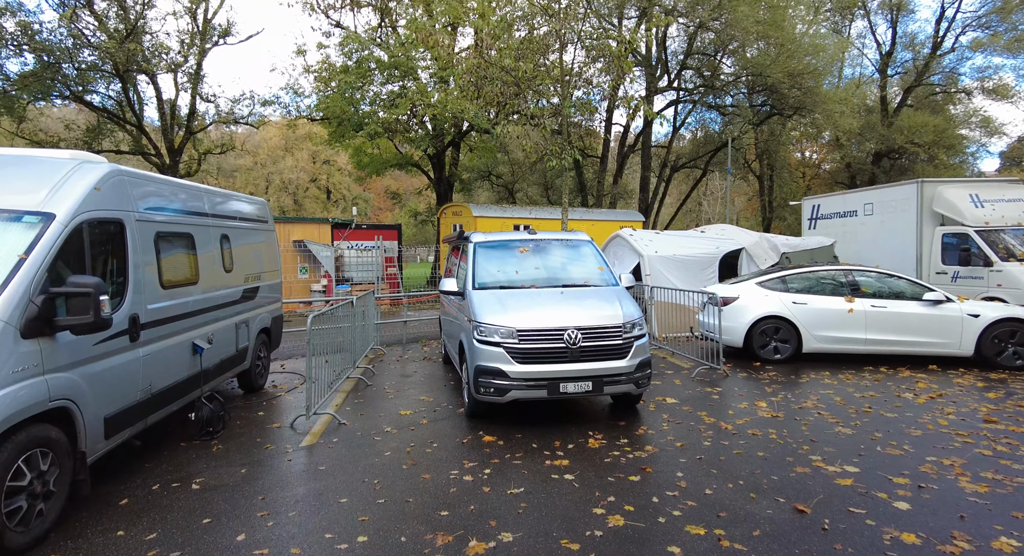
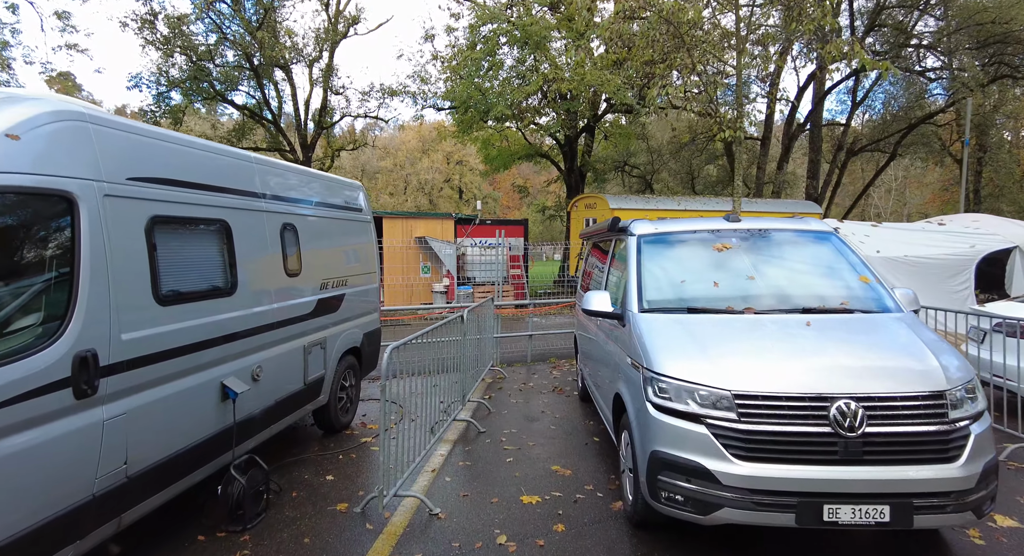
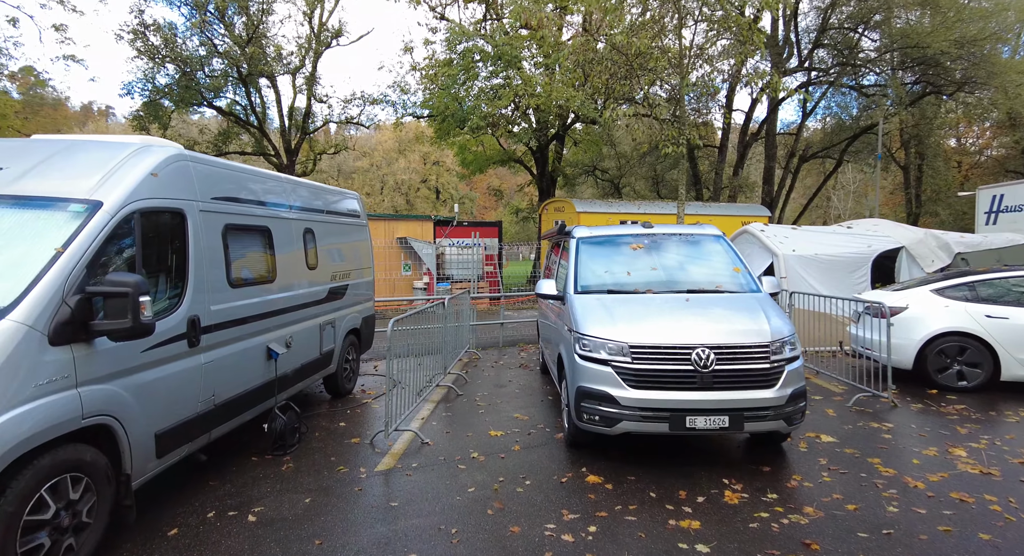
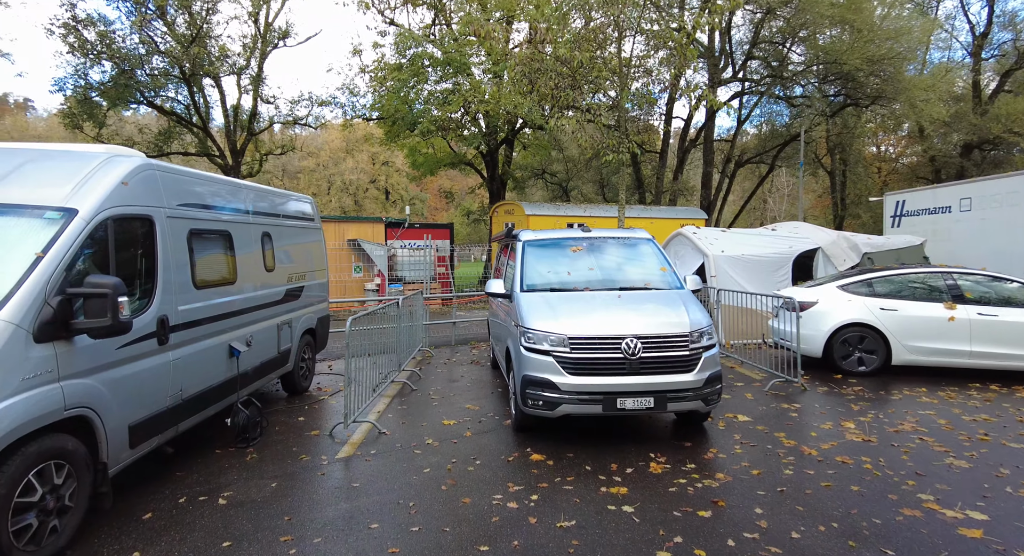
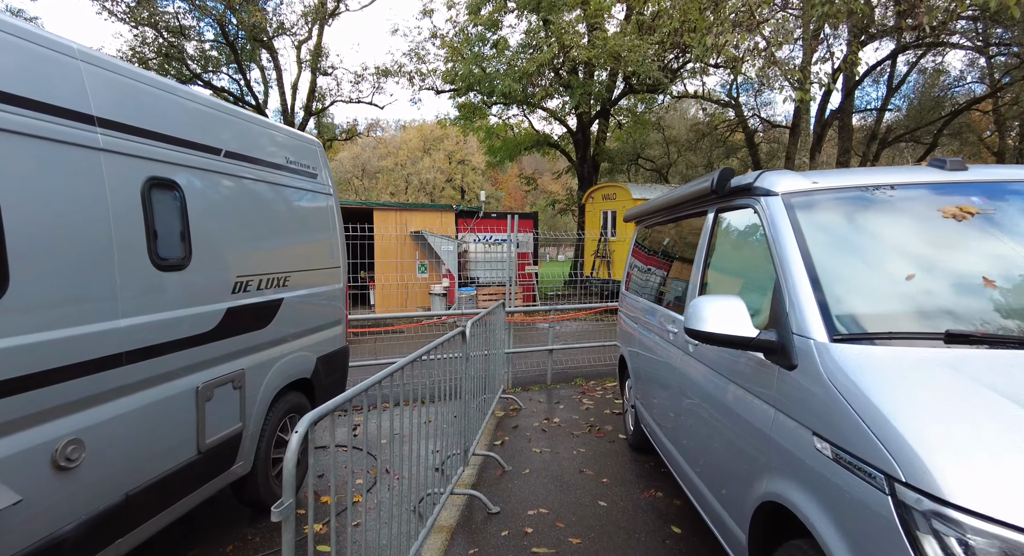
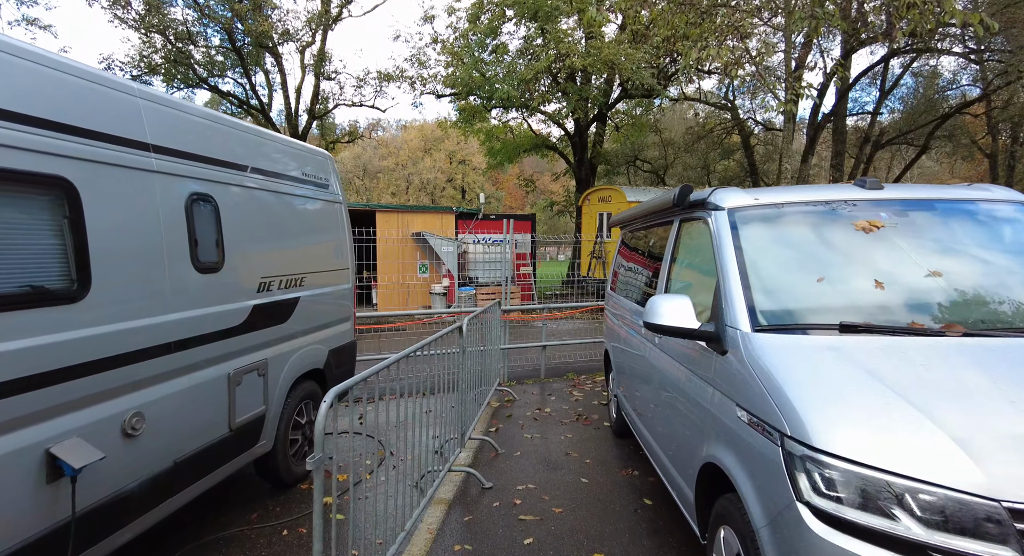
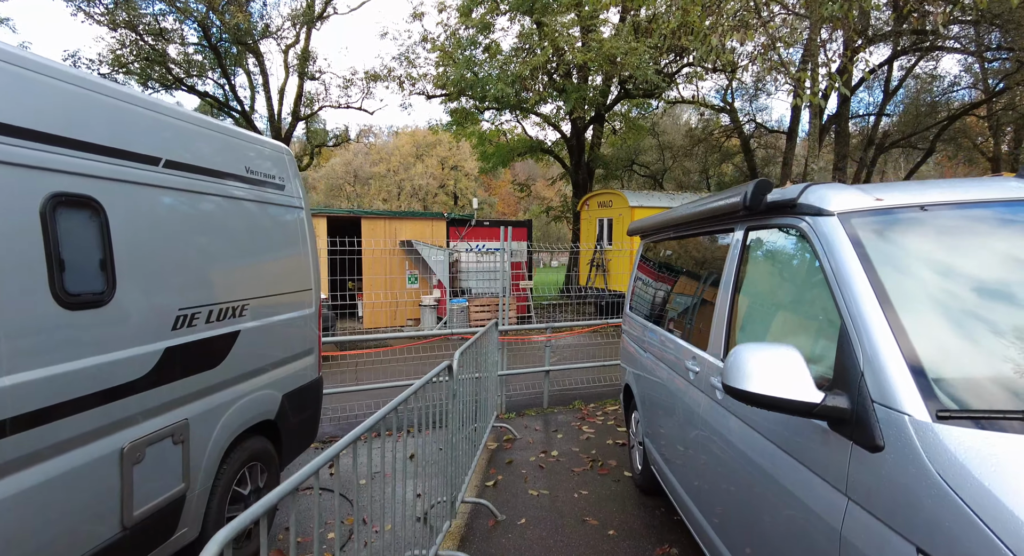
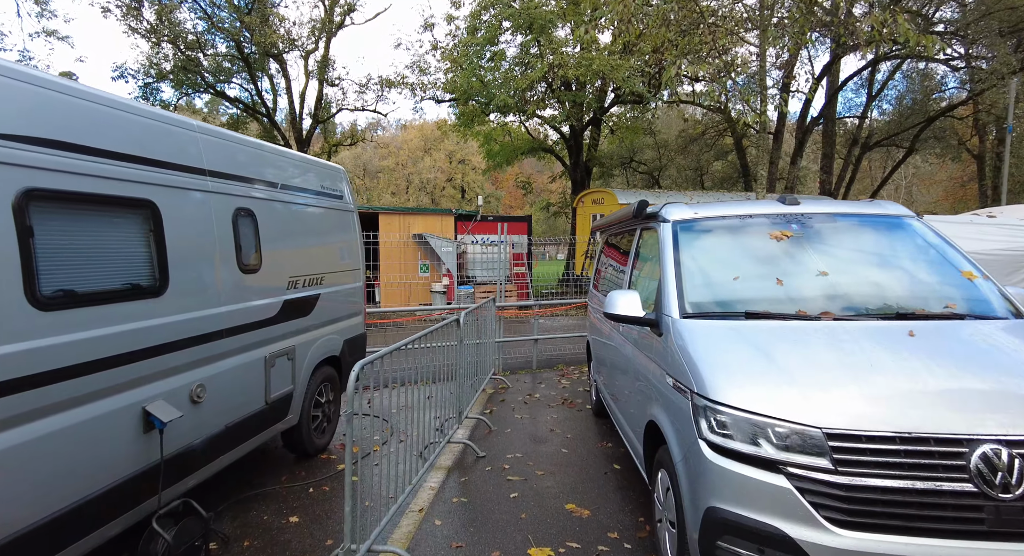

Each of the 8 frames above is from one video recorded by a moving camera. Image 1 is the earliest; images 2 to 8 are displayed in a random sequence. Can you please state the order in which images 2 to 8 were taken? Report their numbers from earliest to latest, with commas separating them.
4, 3, 2, 8, 6, 5, 7
